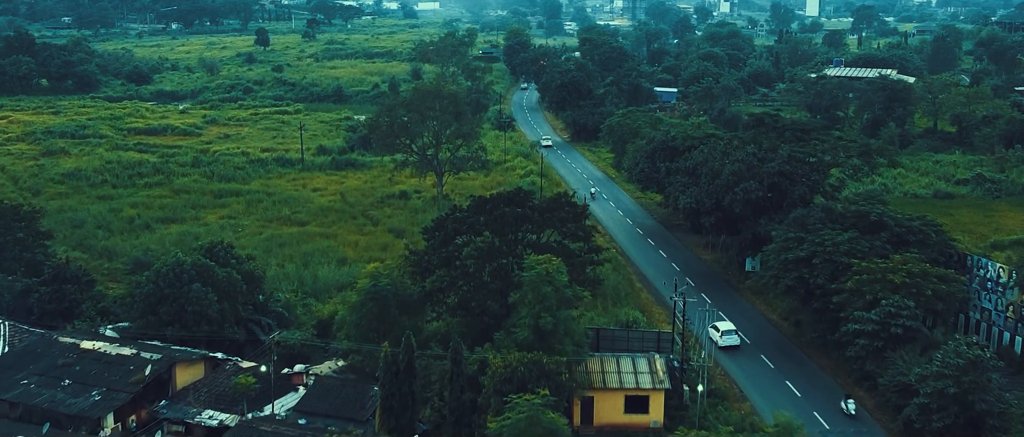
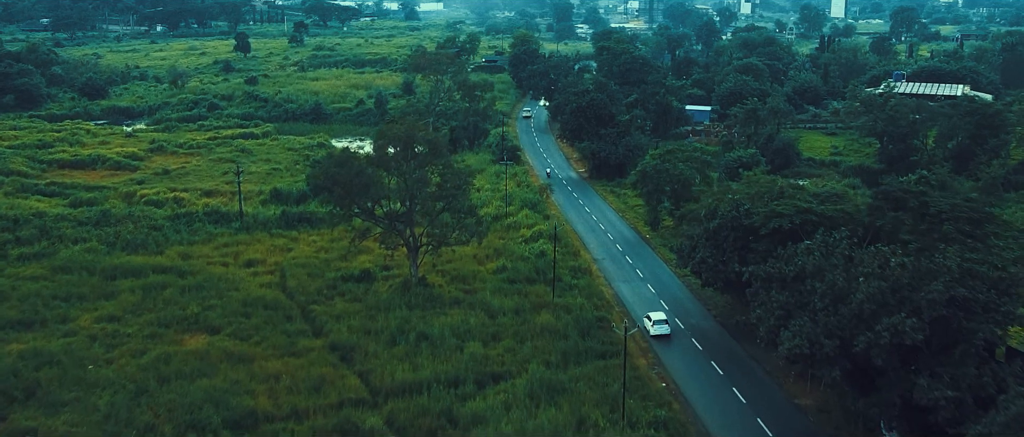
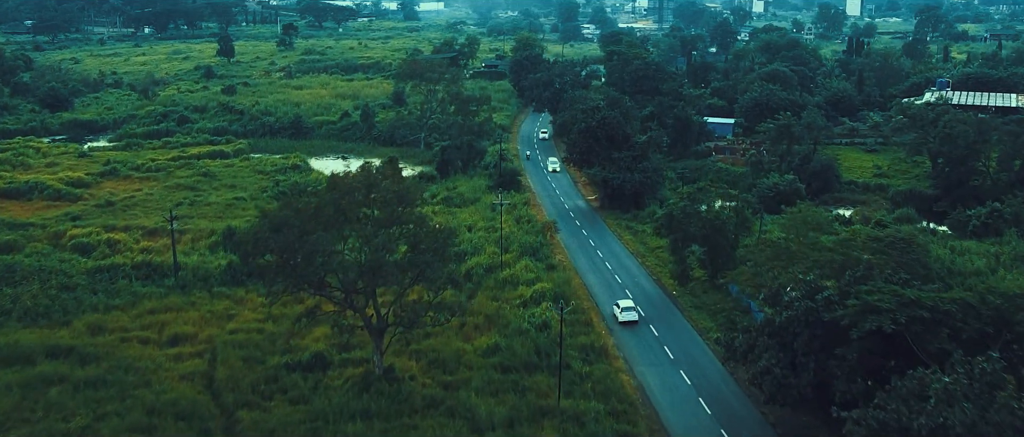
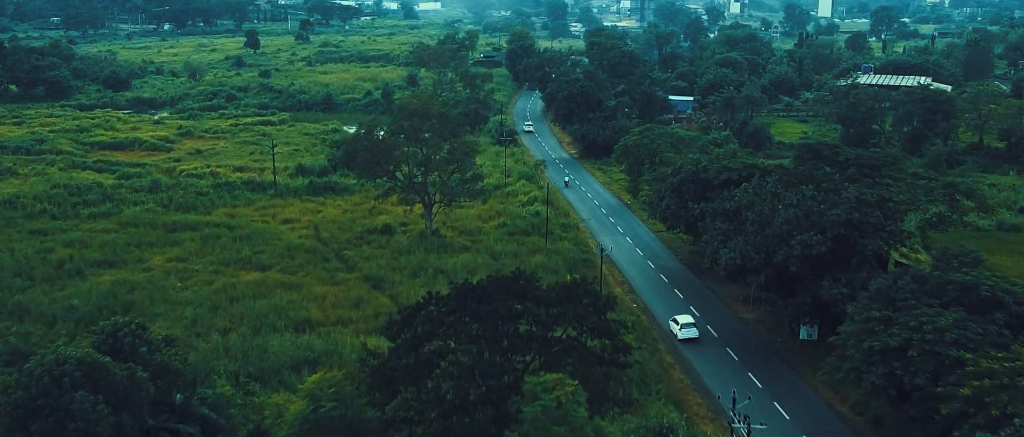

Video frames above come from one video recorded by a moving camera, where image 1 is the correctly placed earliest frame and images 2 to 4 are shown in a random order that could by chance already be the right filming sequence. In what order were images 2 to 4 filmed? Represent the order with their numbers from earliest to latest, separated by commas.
4, 2, 3
